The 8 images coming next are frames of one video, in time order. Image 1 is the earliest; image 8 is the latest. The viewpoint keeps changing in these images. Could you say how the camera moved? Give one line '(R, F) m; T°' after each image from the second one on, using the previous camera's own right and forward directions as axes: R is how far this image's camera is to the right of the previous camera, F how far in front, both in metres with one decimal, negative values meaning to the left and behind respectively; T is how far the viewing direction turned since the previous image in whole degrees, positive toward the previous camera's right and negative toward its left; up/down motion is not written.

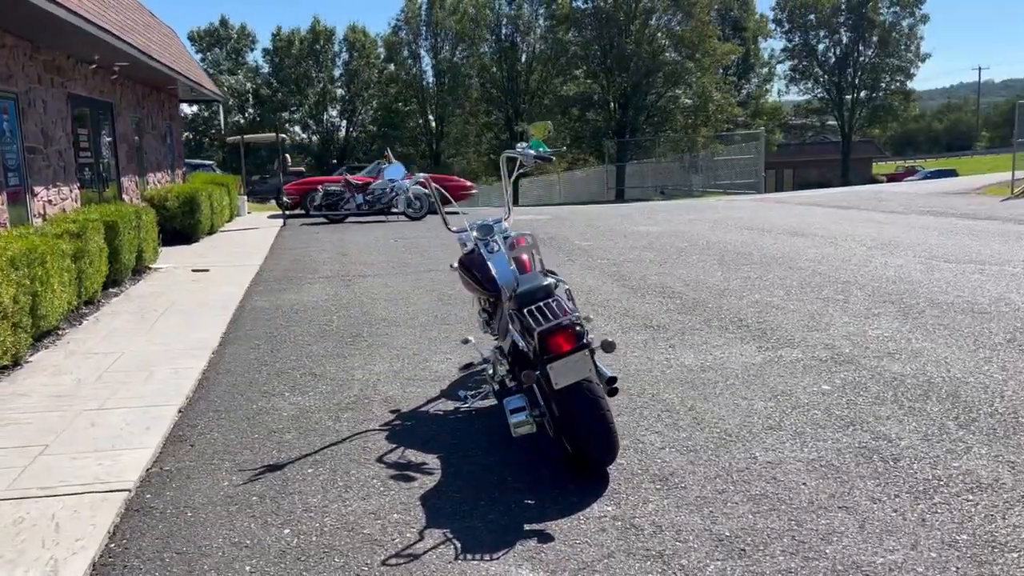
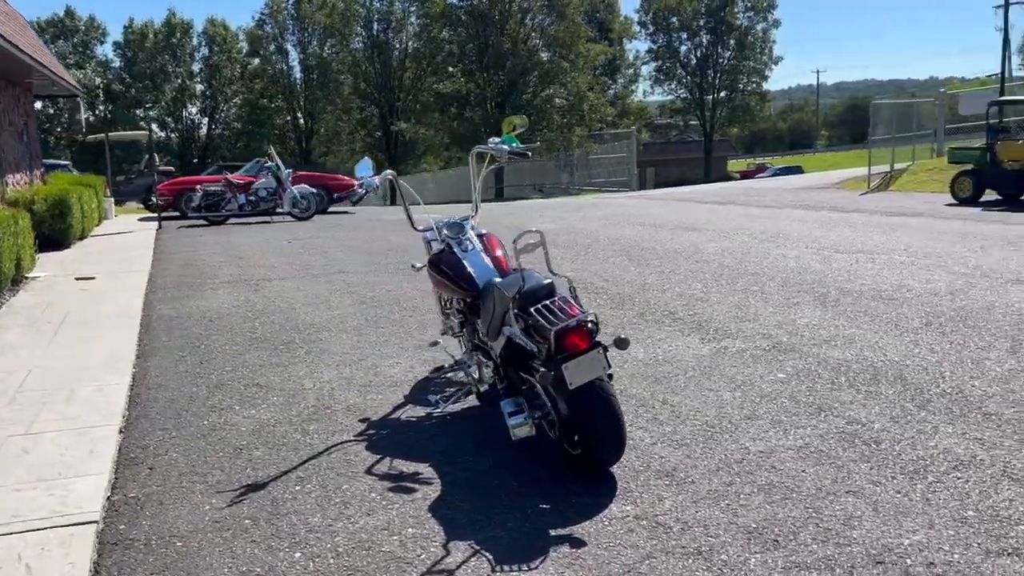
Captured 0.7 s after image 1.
(-0.6, +0.2) m; +9°
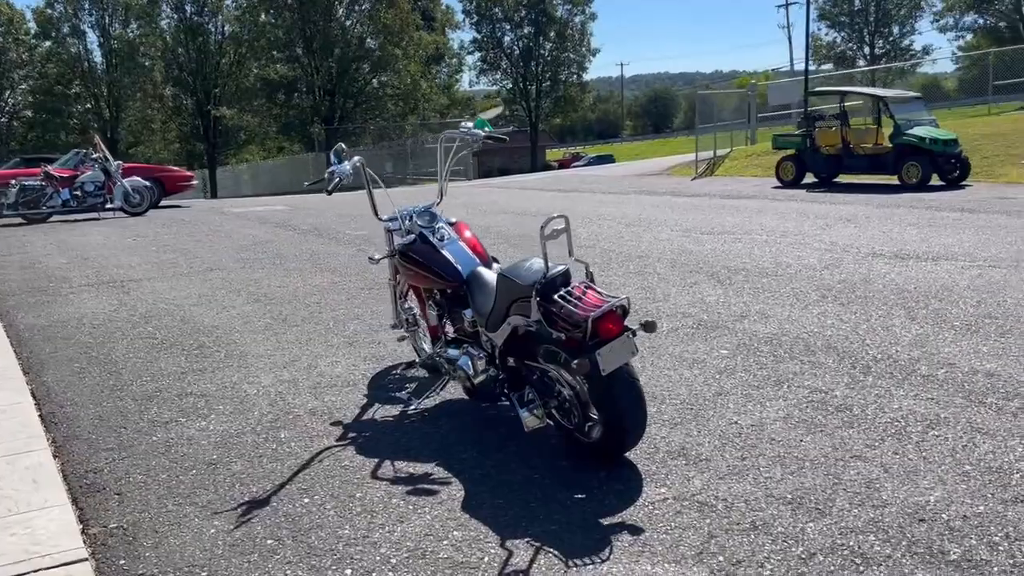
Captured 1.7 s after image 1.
(-0.9, +0.2) m; +12°
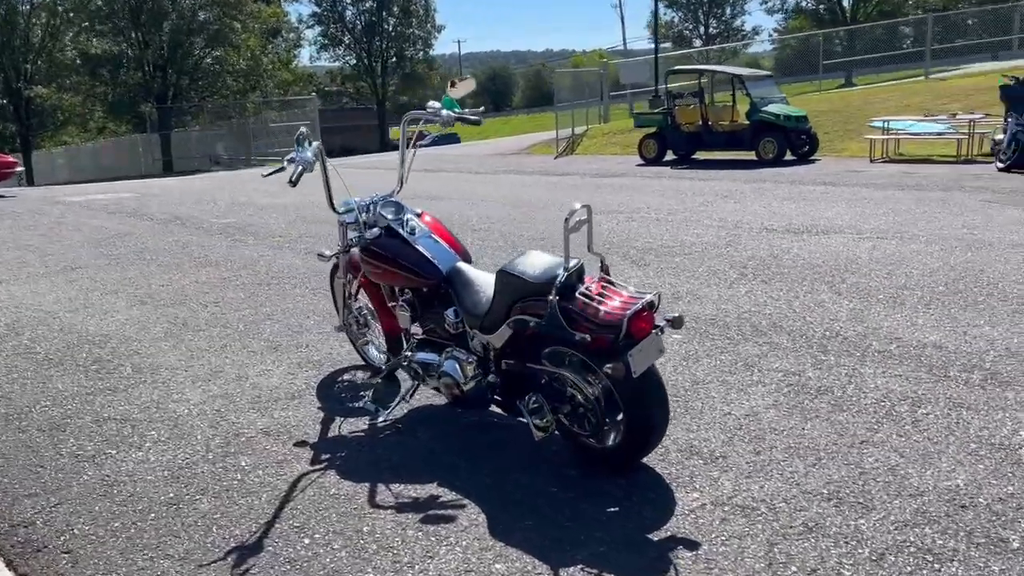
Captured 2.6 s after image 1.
(-0.7, +0.4) m; +10°
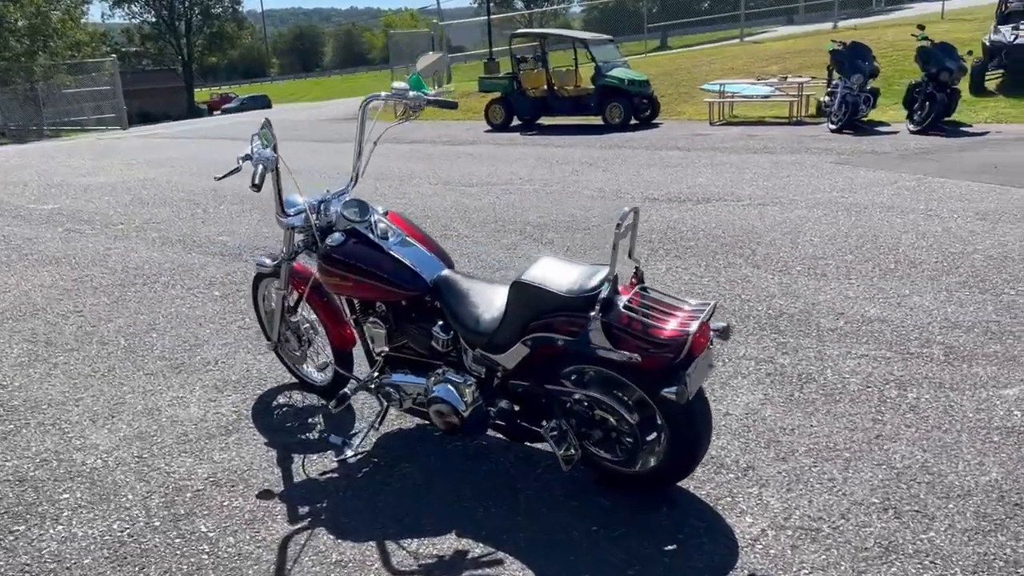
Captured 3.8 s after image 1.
(-0.7, +0.6) m; +12°
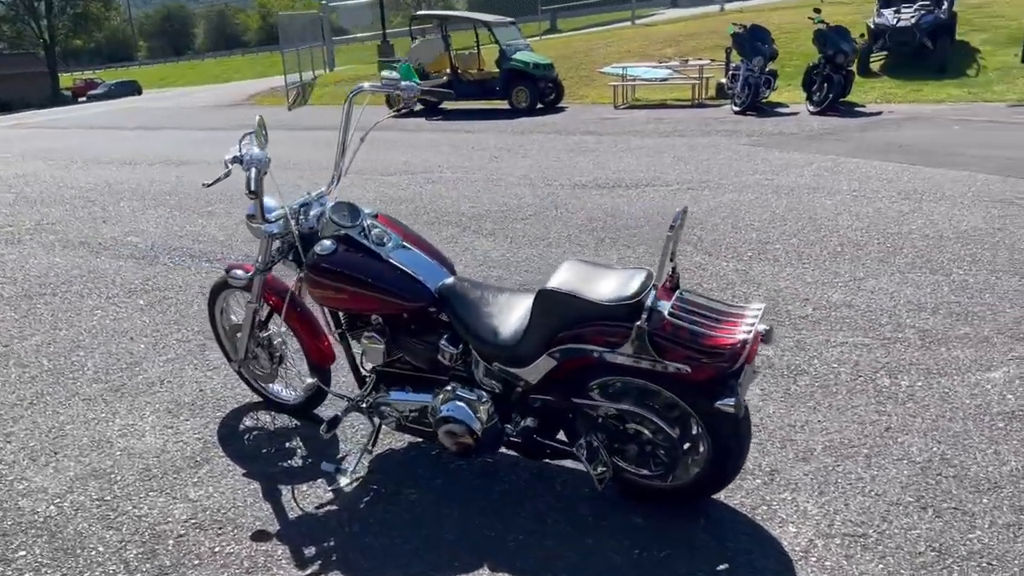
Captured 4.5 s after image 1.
(-0.5, +0.3) m; +7°
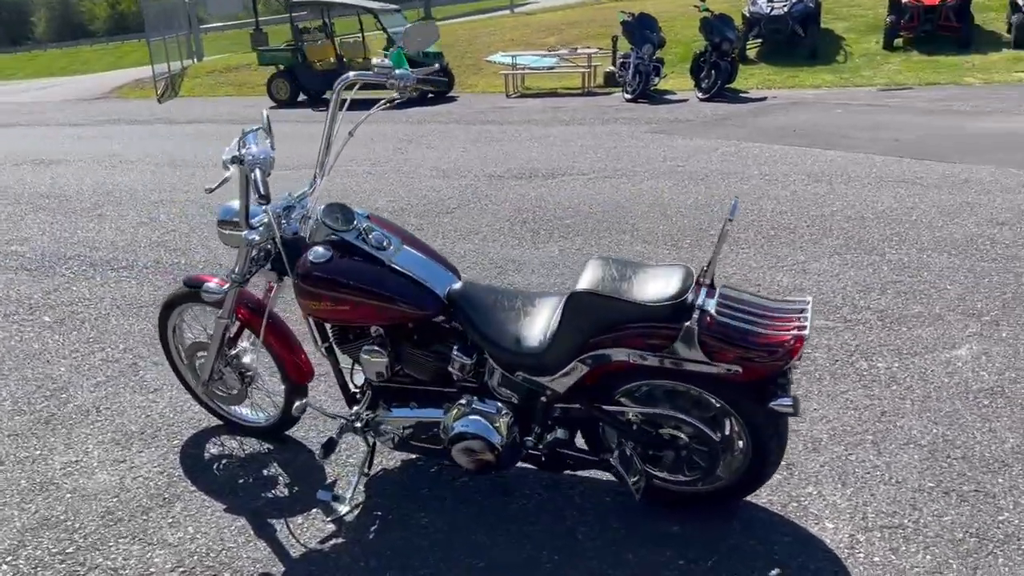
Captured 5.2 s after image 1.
(-0.5, +0.3) m; +8°
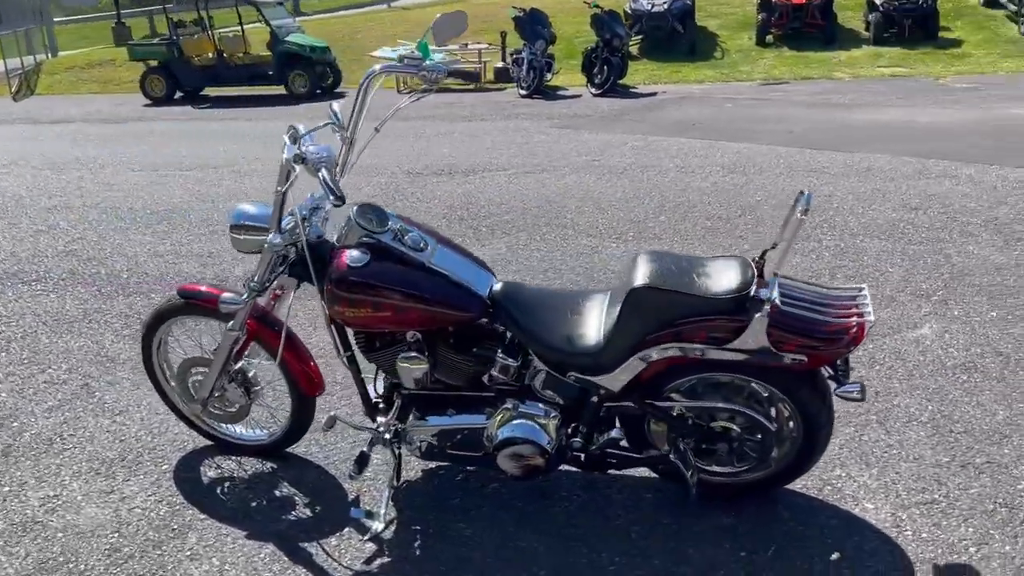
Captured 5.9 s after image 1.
(-0.6, +0.1) m; +8°
